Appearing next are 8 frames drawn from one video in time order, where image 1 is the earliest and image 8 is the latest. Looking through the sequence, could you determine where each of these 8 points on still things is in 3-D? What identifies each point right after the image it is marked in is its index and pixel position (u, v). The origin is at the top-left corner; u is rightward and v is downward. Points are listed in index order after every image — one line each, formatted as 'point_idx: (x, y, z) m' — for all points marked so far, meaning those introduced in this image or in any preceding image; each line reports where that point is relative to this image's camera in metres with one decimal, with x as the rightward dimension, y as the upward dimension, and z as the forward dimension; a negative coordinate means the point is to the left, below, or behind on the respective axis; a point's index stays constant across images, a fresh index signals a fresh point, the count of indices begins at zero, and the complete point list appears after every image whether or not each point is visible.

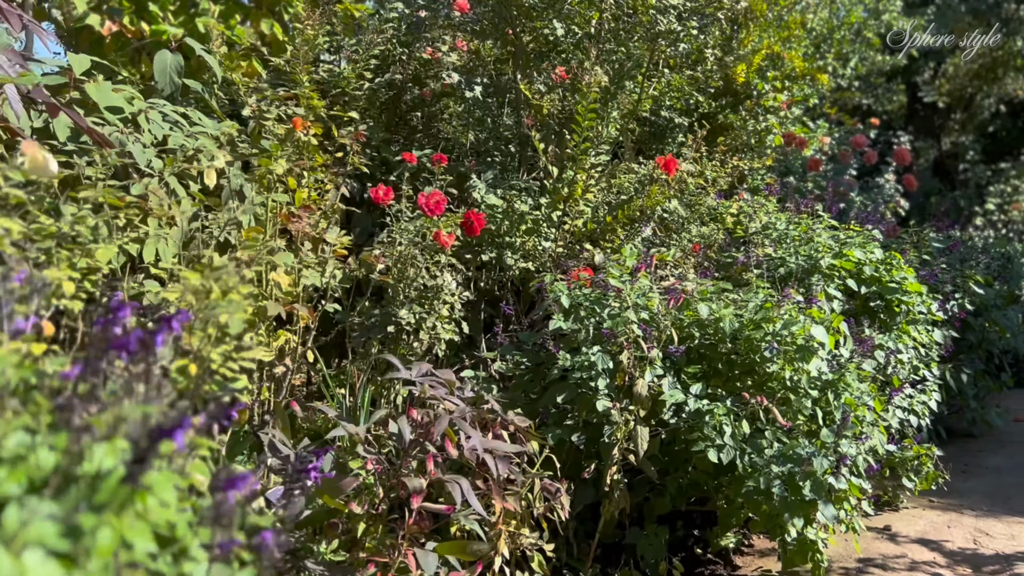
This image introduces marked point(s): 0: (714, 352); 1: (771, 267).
0: (+0.6, -0.2, +2.6) m
1: (+1.0, +0.1, +3.5) m
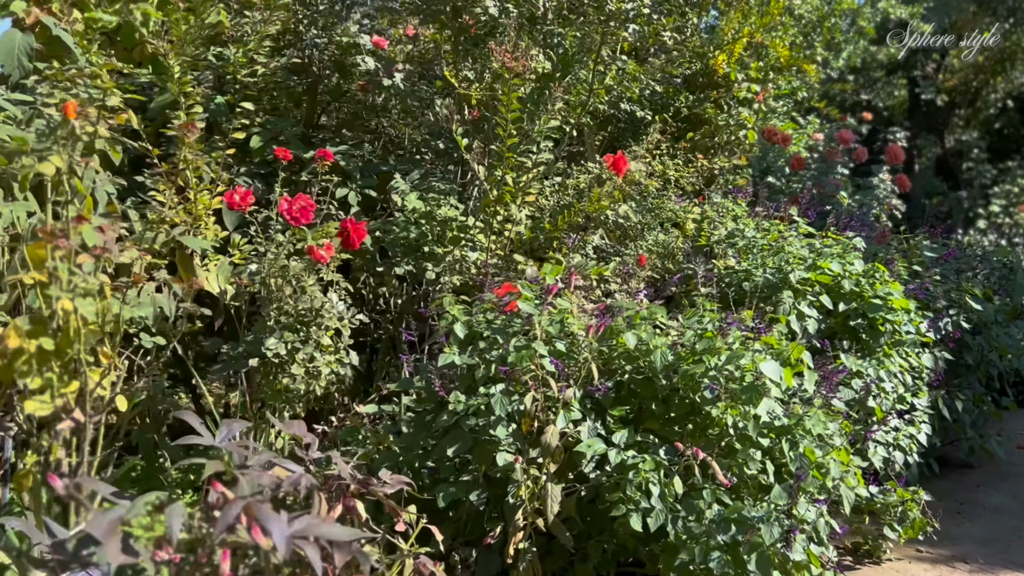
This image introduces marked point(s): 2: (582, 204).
0: (+0.3, -0.2, +2.1) m
1: (+0.8, 0.0, +3.1) m
2: (+0.2, +0.3, +3.1) m
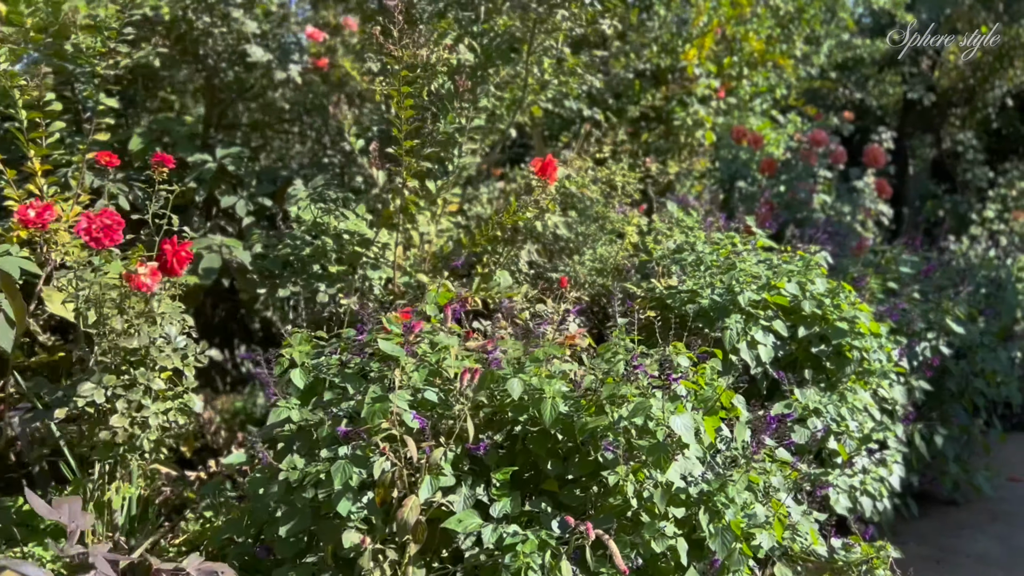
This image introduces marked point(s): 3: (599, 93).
0: (+0.1, -0.3, +1.8) m
1: (+0.5, 0.0, +2.7) m
2: (0.0, +0.2, +2.8) m
3: (+0.4, +0.9, +3.9) m
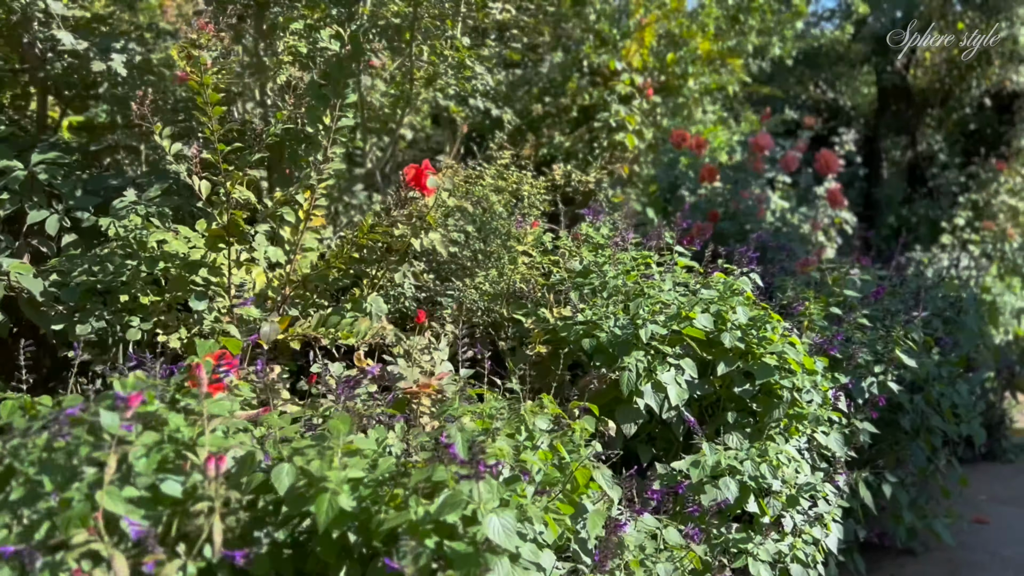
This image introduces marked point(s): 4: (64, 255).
0: (-0.3, -0.4, +1.3) m
1: (+0.2, -0.1, +2.3) m
2: (-0.4, +0.1, +2.3) m
3: (0.0, +0.8, +3.5) m
4: (-1.1, +0.1, +2.2) m
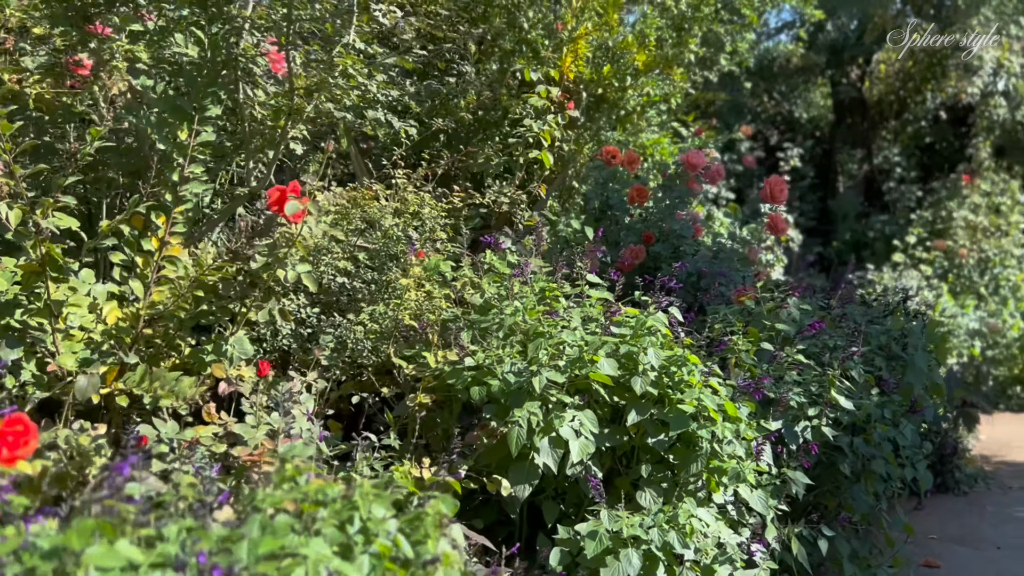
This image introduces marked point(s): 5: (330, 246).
0: (-0.5, -0.5, +1.0) m
1: (-0.1, -0.2, +2.0) m
2: (-0.7, +0.1, +2.0) m
3: (-0.3, +0.7, +3.2) m
4: (-1.4, 0.0, +1.9) m
5: (-0.5, +0.1, +2.4) m
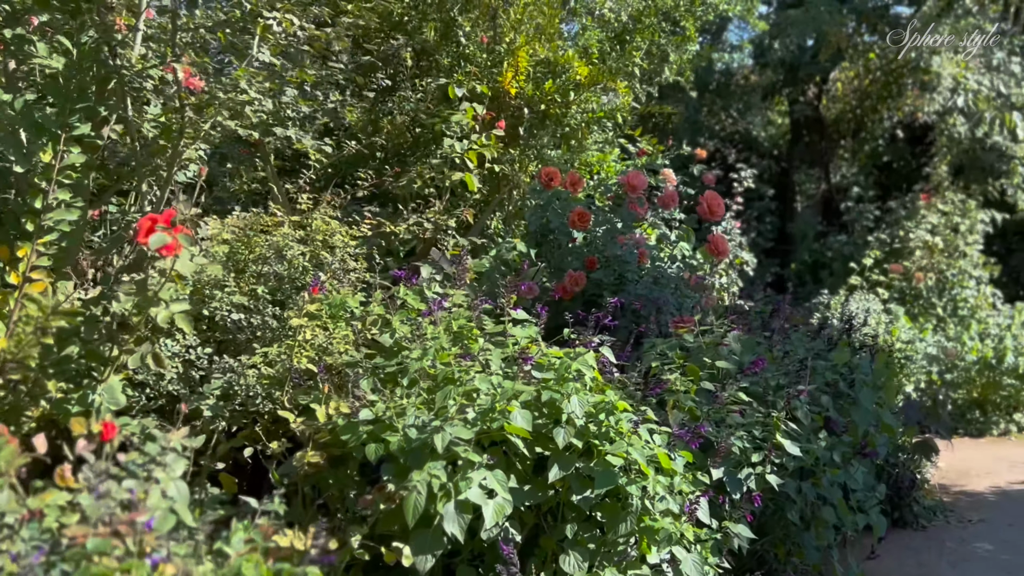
0: (-0.7, -0.5, +0.8) m
1: (-0.3, -0.3, +1.8) m
2: (-0.8, 0.0, +1.8) m
3: (-0.5, +0.6, +3.0) m
4: (-1.6, -0.1, +1.6) m
5: (-0.7, 0.0, +2.2) m
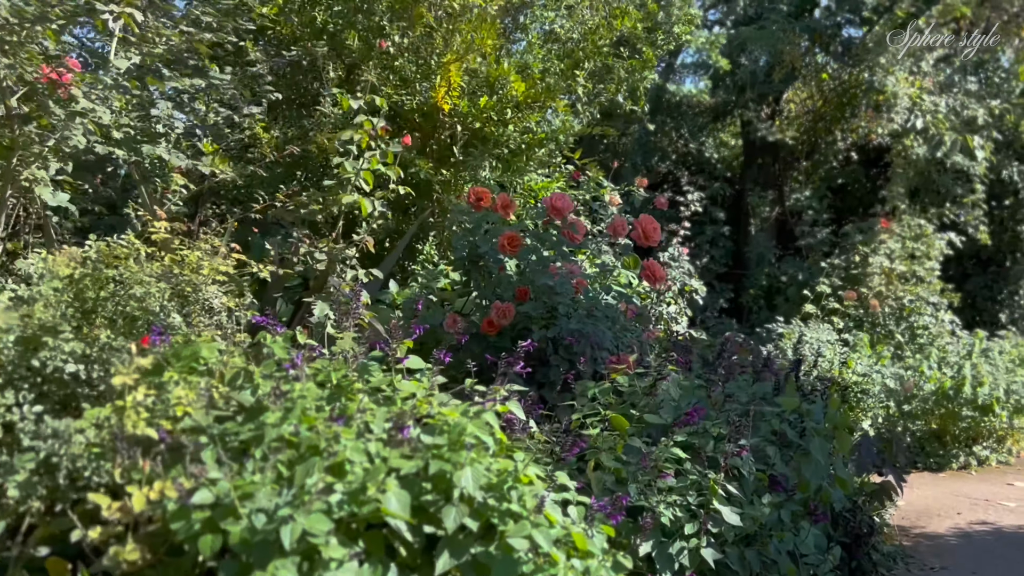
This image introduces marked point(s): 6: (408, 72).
0: (-0.8, -0.6, +0.4) m
1: (-0.5, -0.4, +1.4) m
2: (-1.1, -0.1, +1.4) m
3: (-0.8, +0.5, +2.6) m
4: (-1.8, -0.2, +1.2) m
5: (-0.9, -0.1, +1.8) m
6: (-0.4, +0.9, +3.6) m
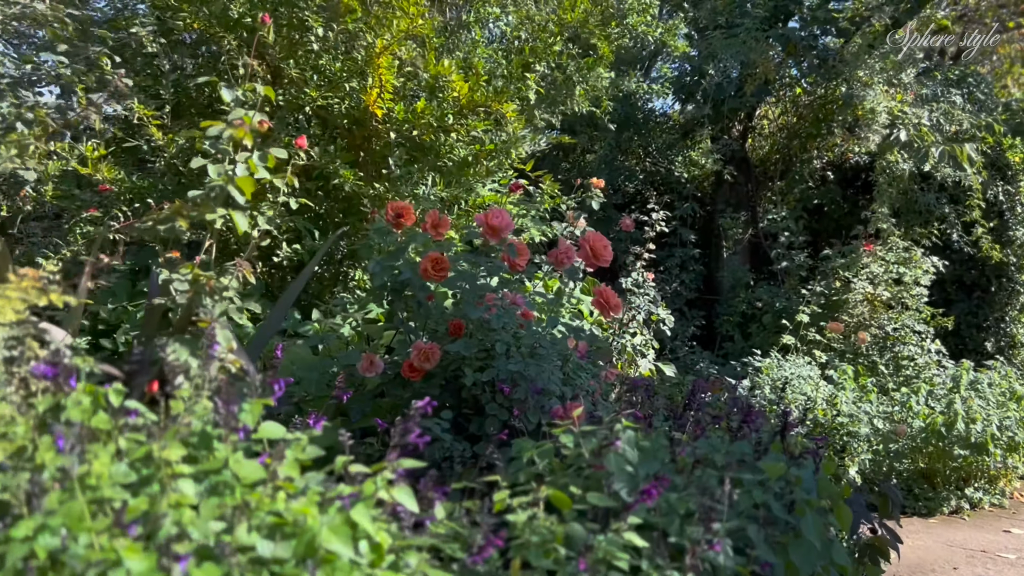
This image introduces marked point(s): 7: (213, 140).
0: (-1.0, -0.6, -0.1) m
1: (-0.7, -0.4, +0.9) m
2: (-1.2, -0.2, +0.9) m
3: (-1.0, +0.4, +2.1) m
4: (-1.9, -0.2, +0.7) m
5: (-1.1, -0.1, +1.3) m
6: (-0.7, +0.8, +3.2) m
7: (-0.6, +0.3, +2.2) m
